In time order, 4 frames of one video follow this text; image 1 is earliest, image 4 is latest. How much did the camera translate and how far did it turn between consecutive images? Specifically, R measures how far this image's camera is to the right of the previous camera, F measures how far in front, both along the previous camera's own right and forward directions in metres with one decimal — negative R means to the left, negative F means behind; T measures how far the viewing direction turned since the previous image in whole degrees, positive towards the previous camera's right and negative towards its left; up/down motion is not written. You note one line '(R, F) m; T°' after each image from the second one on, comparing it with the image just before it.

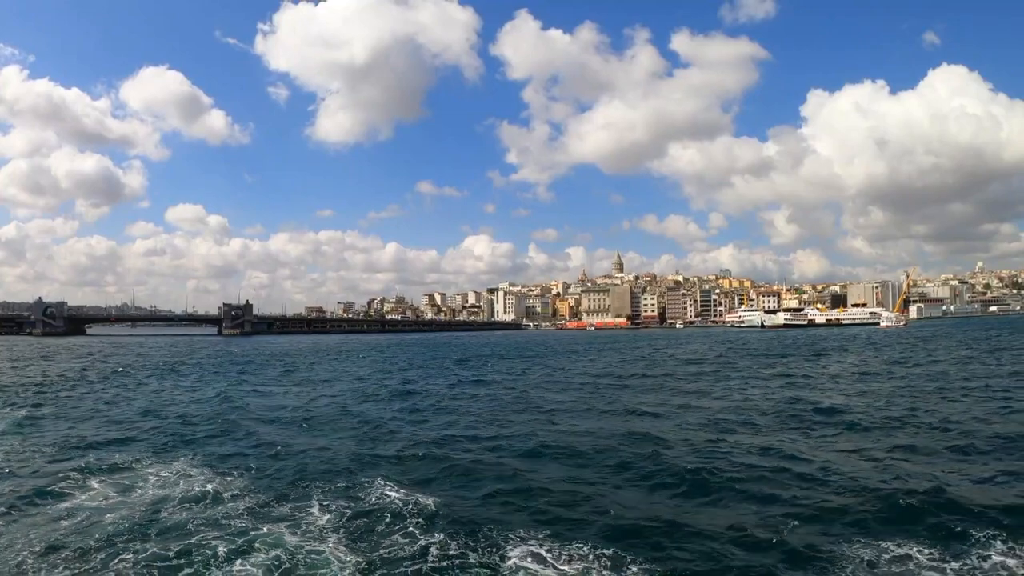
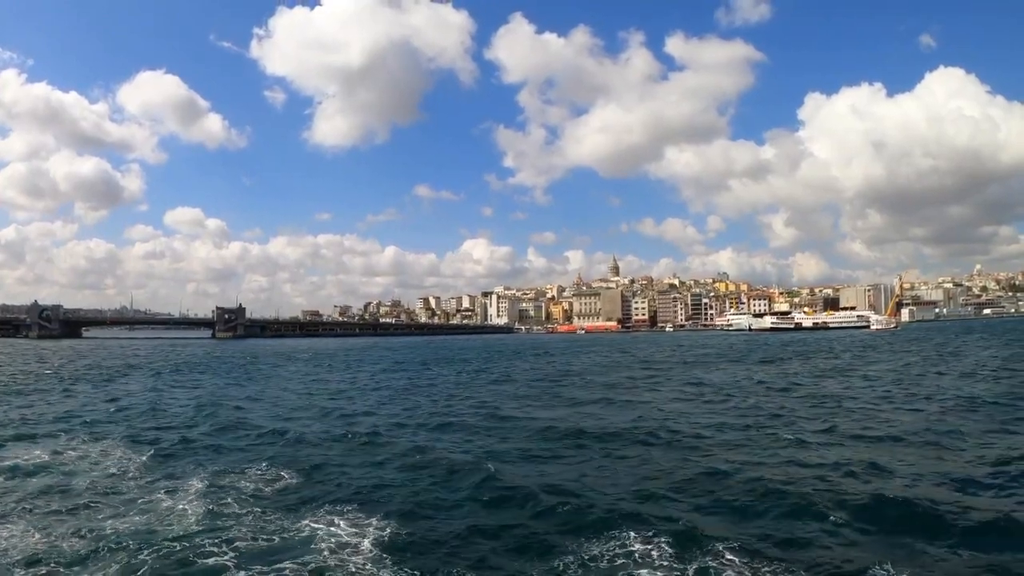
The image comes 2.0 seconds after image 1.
(+2.5, -1.2) m; 0°
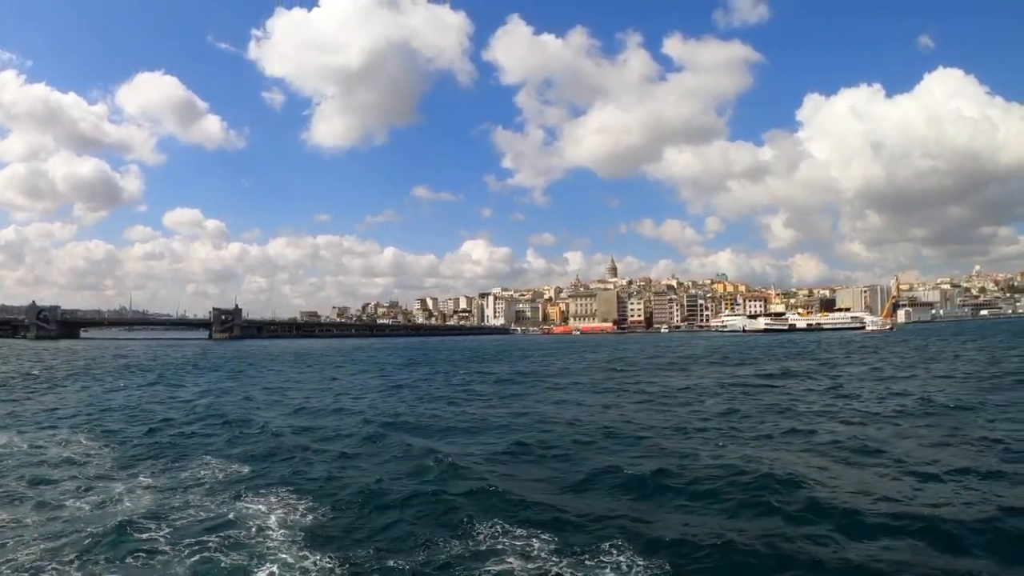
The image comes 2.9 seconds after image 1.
(+1.1, -0.4) m; 0°
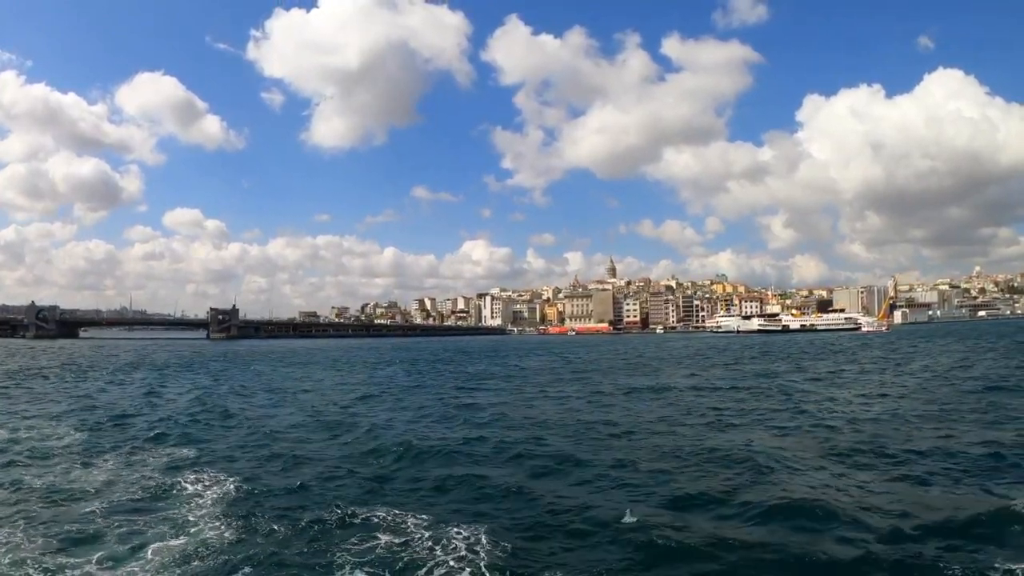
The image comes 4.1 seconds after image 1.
(+1.3, -0.6) m; 0°
